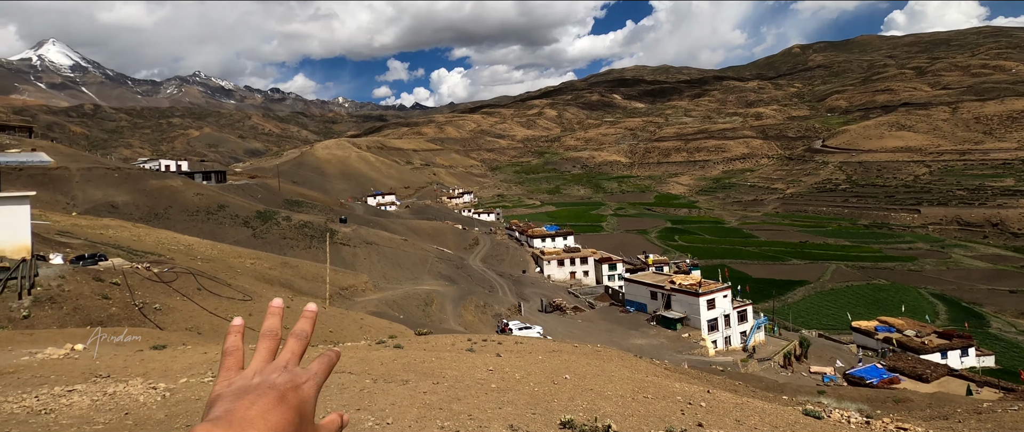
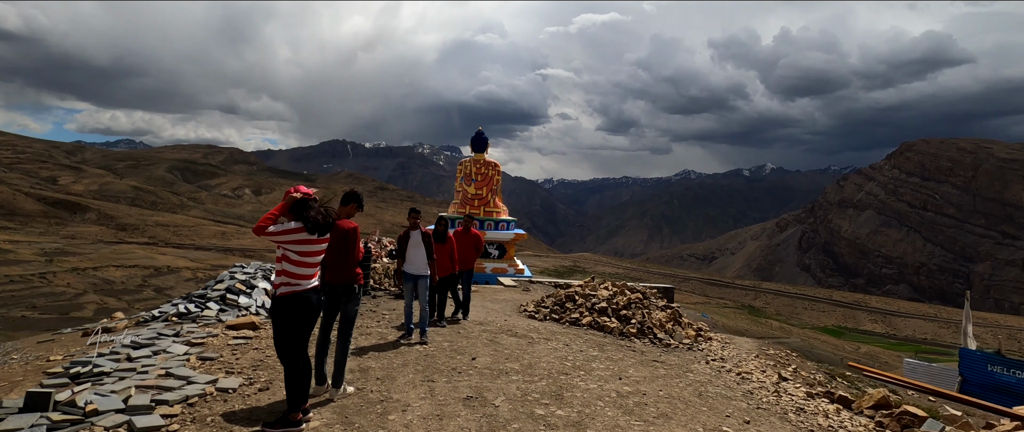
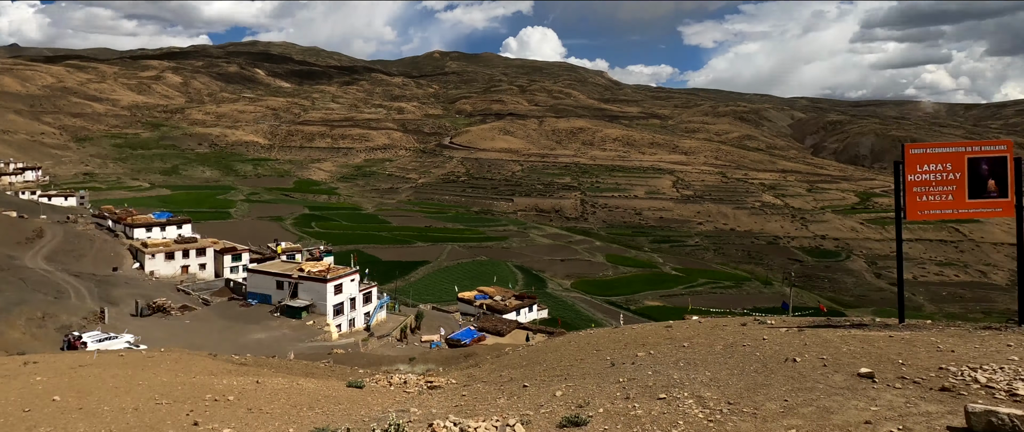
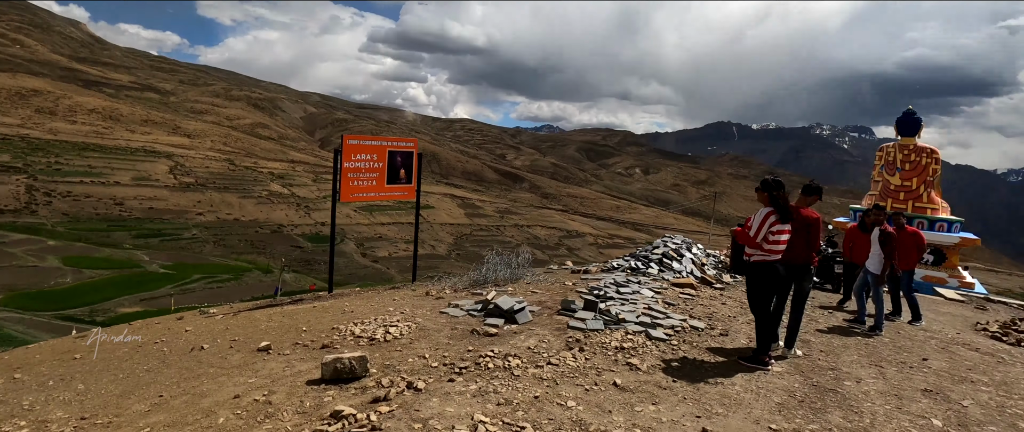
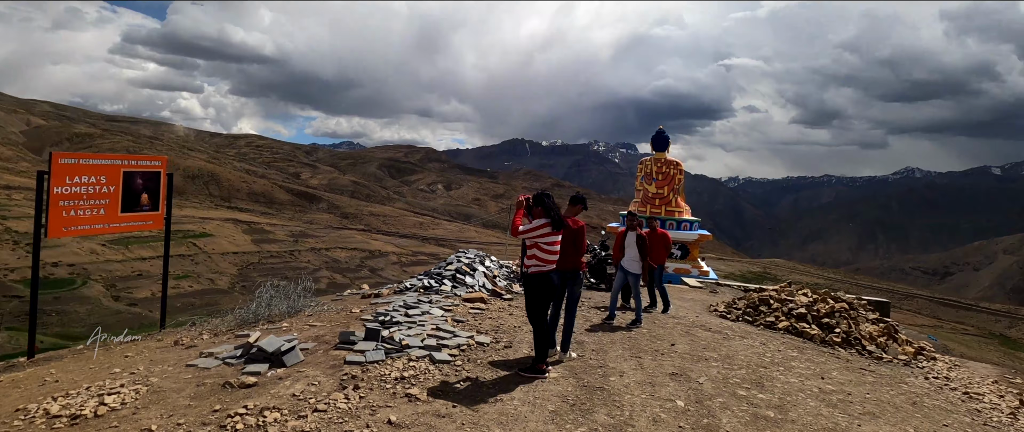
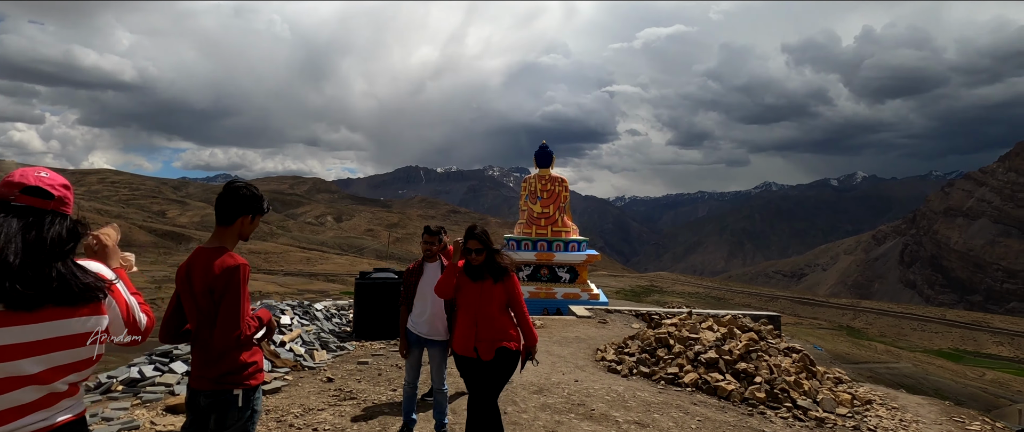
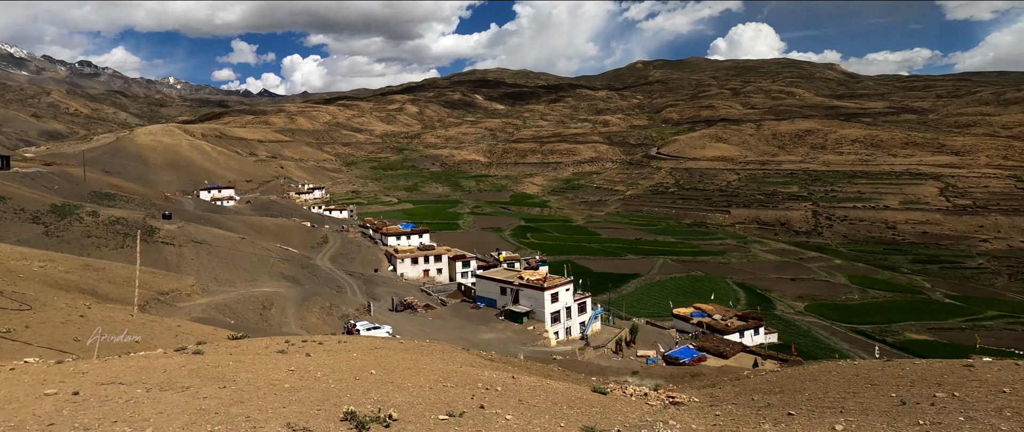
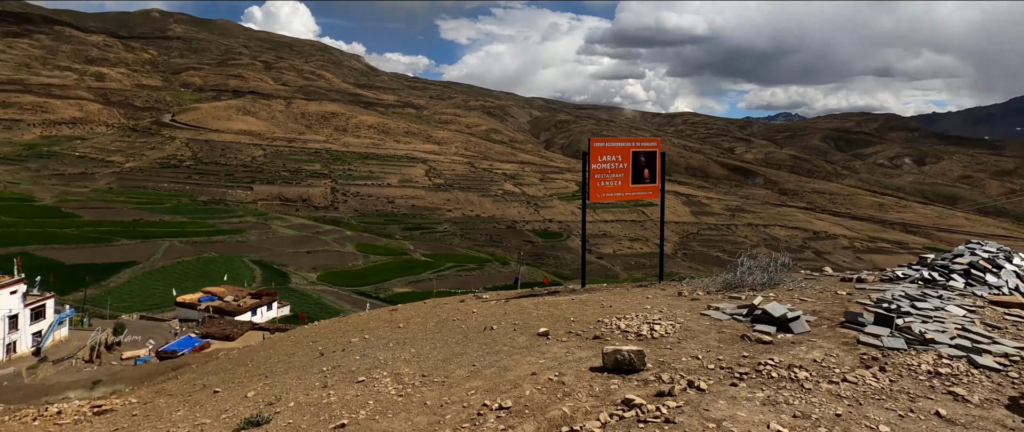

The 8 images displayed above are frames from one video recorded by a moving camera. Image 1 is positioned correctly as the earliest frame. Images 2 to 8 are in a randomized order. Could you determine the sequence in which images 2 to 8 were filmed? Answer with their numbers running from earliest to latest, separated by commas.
7, 3, 8, 4, 5, 2, 6
